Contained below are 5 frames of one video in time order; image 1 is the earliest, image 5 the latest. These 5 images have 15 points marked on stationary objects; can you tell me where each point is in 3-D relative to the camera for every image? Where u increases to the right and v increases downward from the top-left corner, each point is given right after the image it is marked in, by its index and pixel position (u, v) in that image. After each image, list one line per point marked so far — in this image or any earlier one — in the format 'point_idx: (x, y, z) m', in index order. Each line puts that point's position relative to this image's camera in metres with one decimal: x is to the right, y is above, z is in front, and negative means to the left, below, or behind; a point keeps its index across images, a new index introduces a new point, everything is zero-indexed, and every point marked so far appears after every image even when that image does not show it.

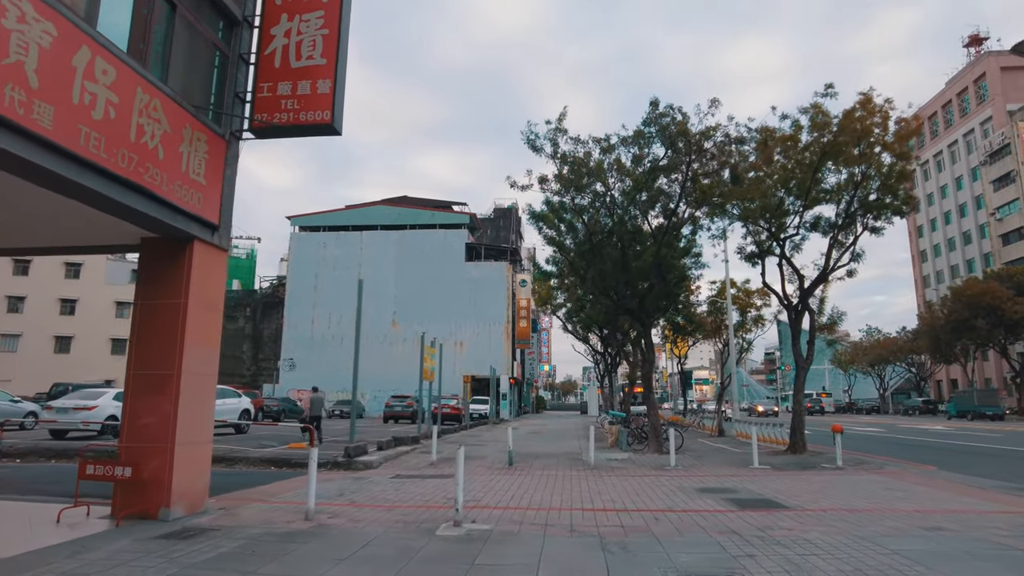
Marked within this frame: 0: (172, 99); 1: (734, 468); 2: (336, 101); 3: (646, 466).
0: (-4.1, +2.3, +8.4) m
1: (+4.9, -4.0, +15.2) m
2: (-2.5, +2.7, +9.8) m
3: (+3.1, -4.1, +15.7) m
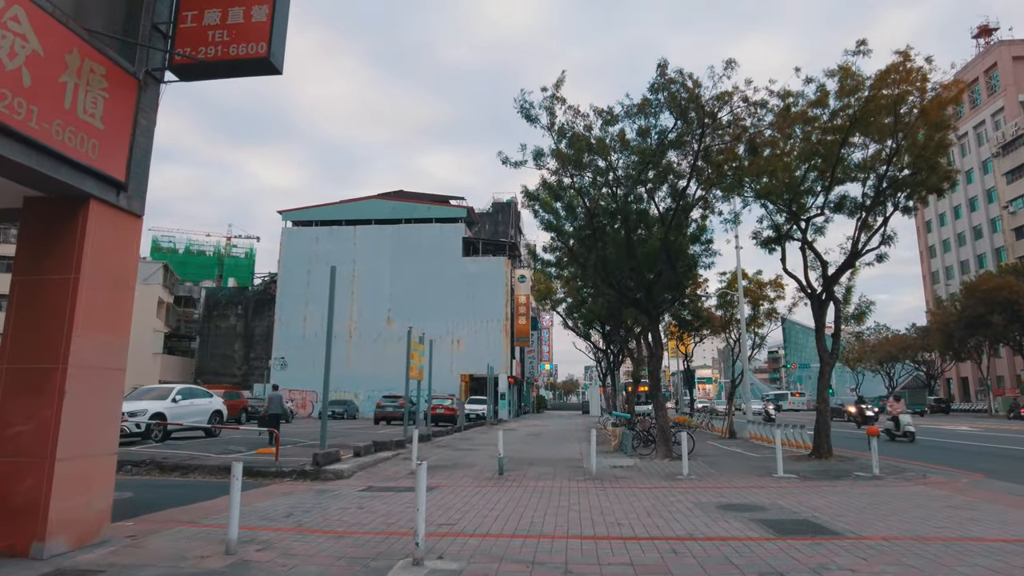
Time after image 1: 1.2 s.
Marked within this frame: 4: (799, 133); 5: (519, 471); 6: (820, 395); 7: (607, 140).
0: (-4.4, +2.6, +6.5) m
1: (+4.7, -3.6, +13.3) m
2: (-2.7, +3.0, +7.9) m
3: (+2.9, -3.8, +13.8) m
4: (+7.1, +3.8, +17.0) m
5: (+0.1, -3.8, +14.3) m
6: (+7.5, -2.6, +16.8) m
7: (+2.5, +3.8, +17.6) m
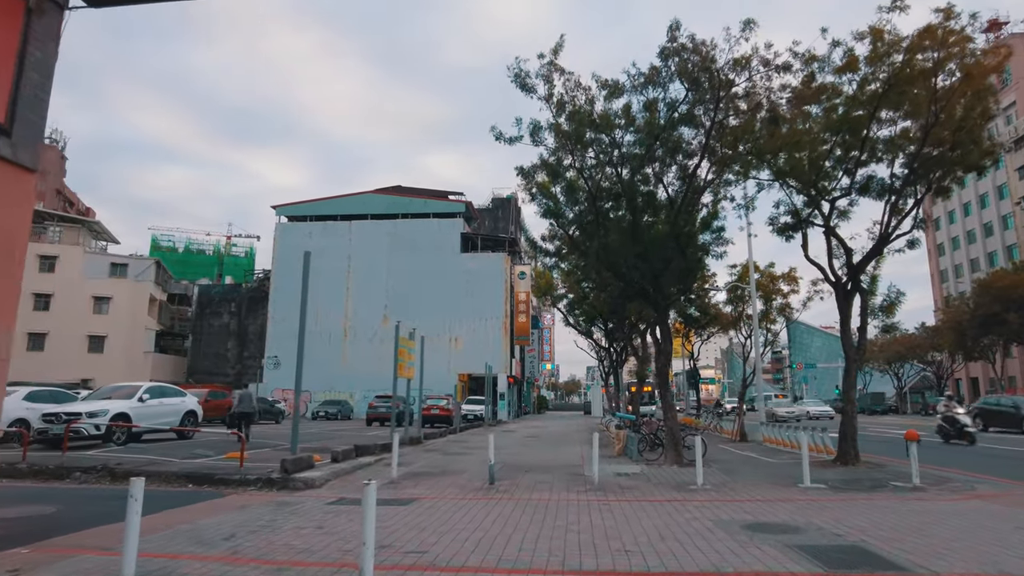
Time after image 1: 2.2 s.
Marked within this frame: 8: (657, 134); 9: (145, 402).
0: (-4.5, +2.9, +5.0) m
1: (+4.5, -3.4, +11.7) m
2: (-2.9, +3.2, +6.4) m
3: (+2.7, -3.5, +12.3) m
4: (+6.9, +4.1, +15.4) m
5: (0.0, -3.6, +12.7) m
6: (+7.4, -2.4, +15.2) m
7: (+2.3, +4.1, +16.1) m
8: (+3.3, +3.6, +15.8) m
9: (-9.7, -3.0, +18.1) m
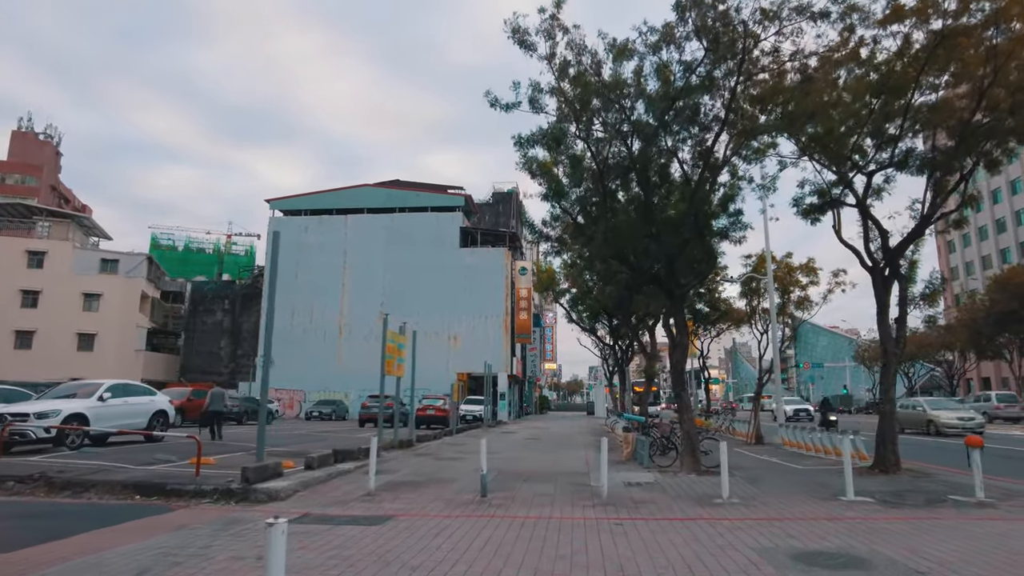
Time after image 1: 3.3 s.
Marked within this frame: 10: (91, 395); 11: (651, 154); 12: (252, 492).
0: (-4.6, +3.1, +3.3) m
1: (+4.5, -3.1, +10.0) m
2: (-3.0, +3.5, +4.7) m
3: (+2.6, -3.2, +10.6) m
4: (+6.9, +4.3, +13.7) m
5: (-0.1, -3.3, +11.0) m
6: (+7.3, -2.1, +13.5) m
7: (+2.3, +4.3, +14.4) m
8: (+3.3, +3.8, +14.1) m
9: (-9.7, -2.7, +16.5) m
10: (-10.0, -2.5, +16.3) m
11: (+2.9, +2.9, +14.8) m
12: (-4.0, -3.1, +10.5) m
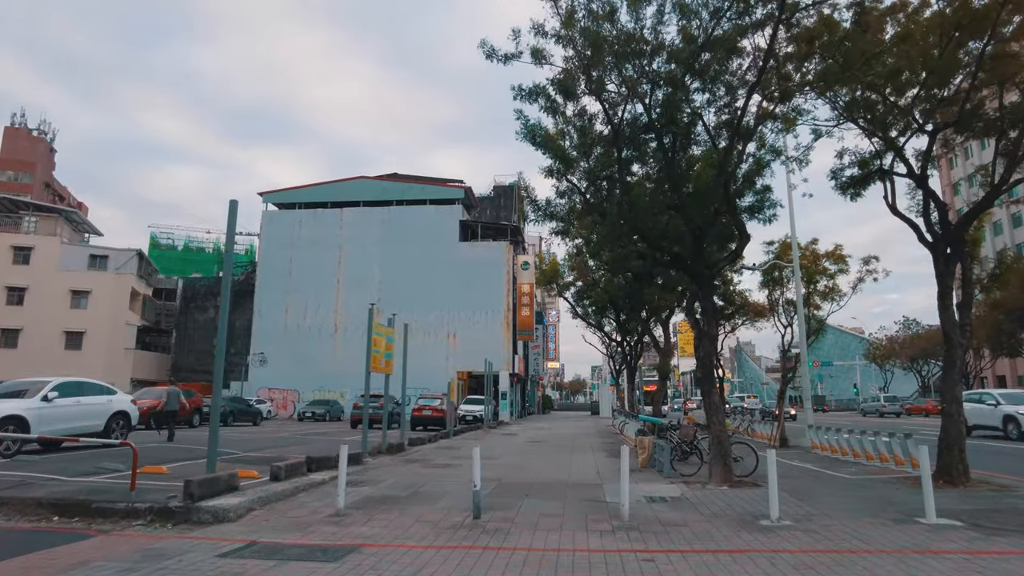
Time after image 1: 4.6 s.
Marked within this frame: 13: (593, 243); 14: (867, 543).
0: (-4.7, +3.5, +1.3) m
1: (+4.5, -2.8, +8.0) m
2: (-3.0, +3.8, +2.7) m
3: (+2.6, -2.9, +8.6) m
4: (+6.9, +4.7, +11.7) m
5: (-0.1, -2.9, +9.1) m
6: (+7.3, -1.7, +11.5) m
7: (+2.3, +4.7, +12.4) m
8: (+3.3, +4.2, +12.2) m
9: (-9.7, -2.4, +14.5) m
10: (-10.0, -2.2, +14.4) m
11: (+2.9, +3.2, +12.8) m
12: (-4.0, -2.8, +8.6) m
13: (+2.2, +1.1, +18.2) m
14: (+3.7, -2.6, +7.2) m
